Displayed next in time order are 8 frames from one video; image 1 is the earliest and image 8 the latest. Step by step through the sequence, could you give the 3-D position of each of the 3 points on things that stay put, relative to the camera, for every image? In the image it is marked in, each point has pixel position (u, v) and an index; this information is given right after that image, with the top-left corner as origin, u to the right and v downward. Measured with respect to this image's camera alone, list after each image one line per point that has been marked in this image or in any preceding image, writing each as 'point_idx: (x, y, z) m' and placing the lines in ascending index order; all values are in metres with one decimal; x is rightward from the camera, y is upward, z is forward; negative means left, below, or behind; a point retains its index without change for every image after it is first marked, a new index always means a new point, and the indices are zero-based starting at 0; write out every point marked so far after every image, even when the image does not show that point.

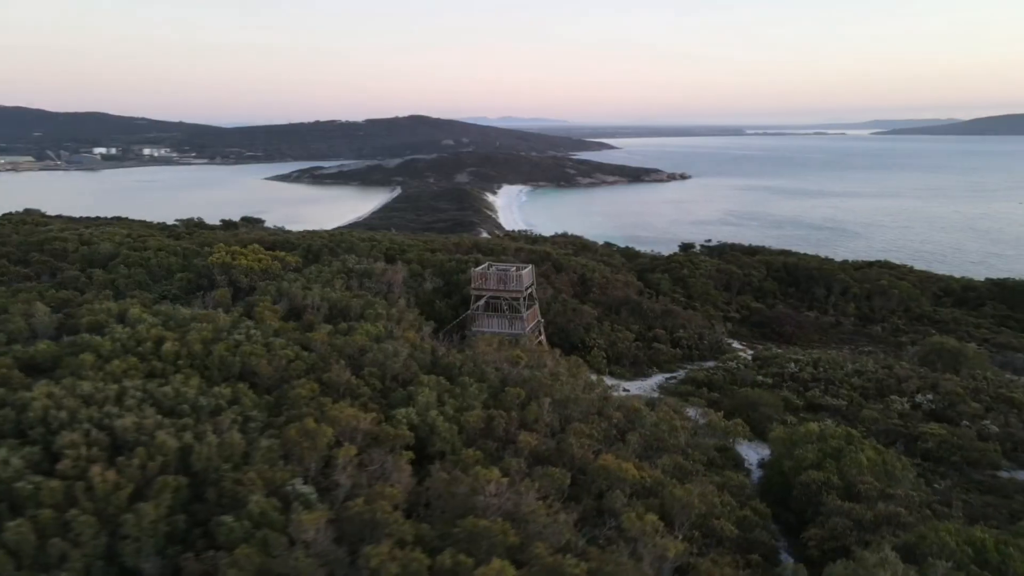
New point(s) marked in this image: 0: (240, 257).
0: (-5.8, +0.7, +15.6) m
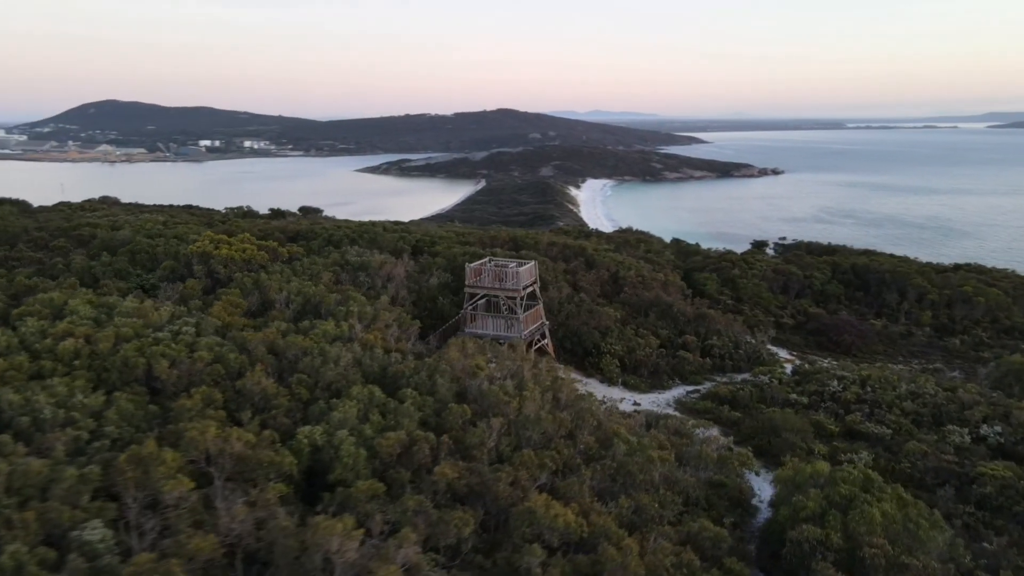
0: (-5.8, +0.9, +14.7) m
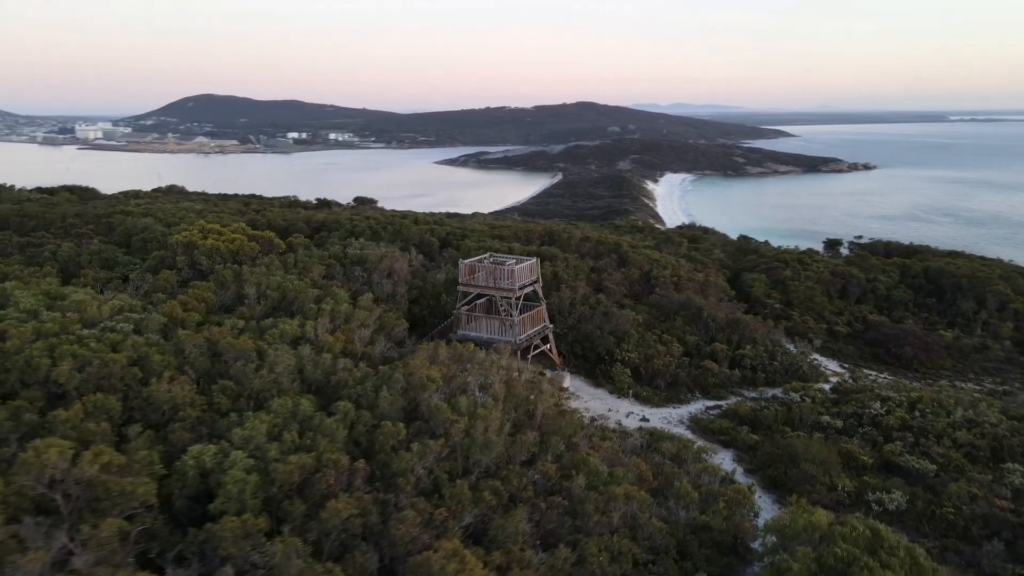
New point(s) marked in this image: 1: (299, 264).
0: (-5.7, +1.0, +14.1) m
1: (-4.1, +0.4, +13.9) m
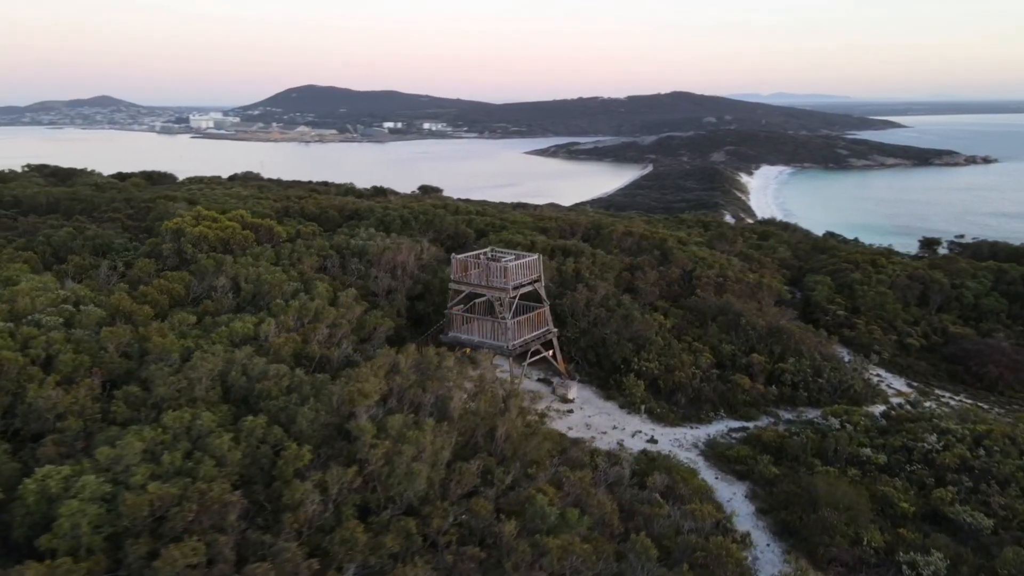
0: (-5.6, +1.2, +13.5) m
1: (-4.0, +0.6, +13.1) m
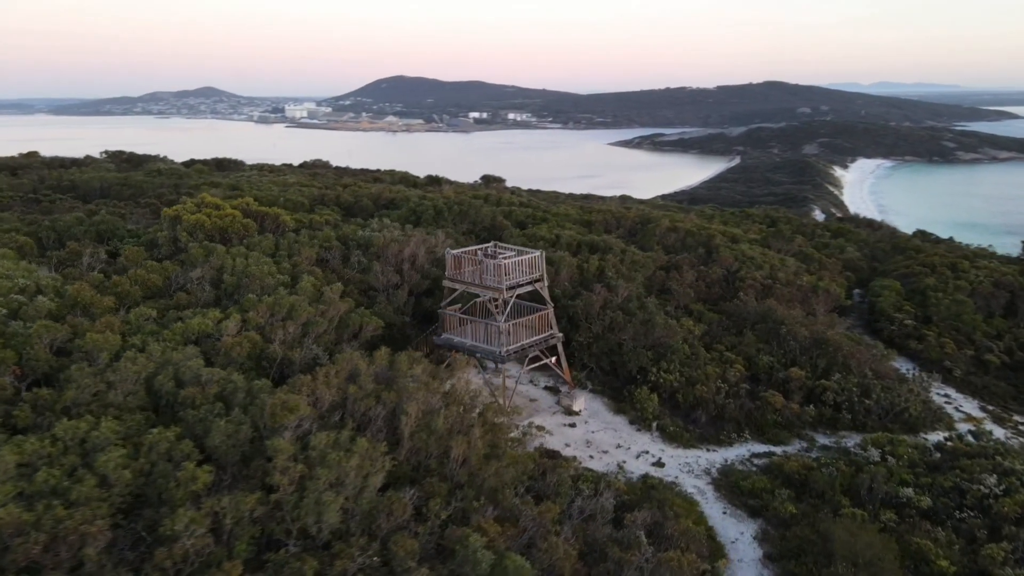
0: (-5.3, +1.4, +13.0) m
1: (-3.8, +0.7, +12.5) m
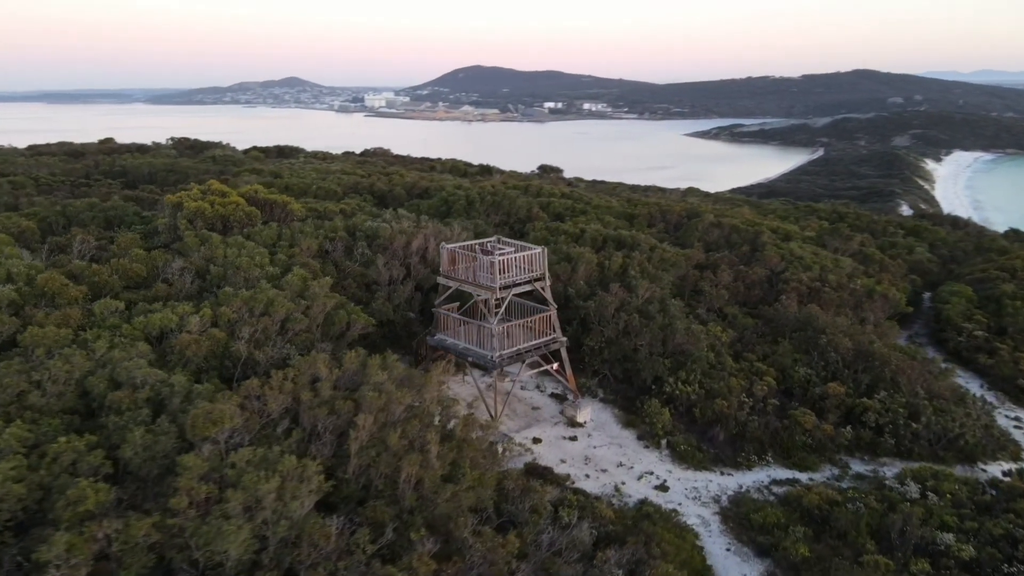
0: (-5.1, +1.6, +12.6) m
1: (-3.6, +0.8, +12.0) m
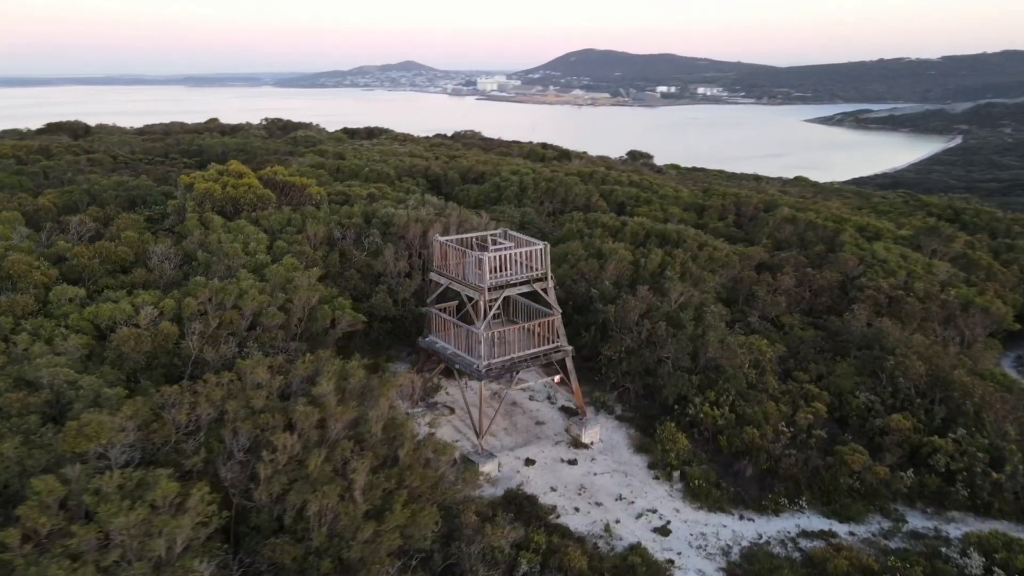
0: (-4.6, +1.8, +12.1) m
1: (-3.3, +1.0, +11.3) m
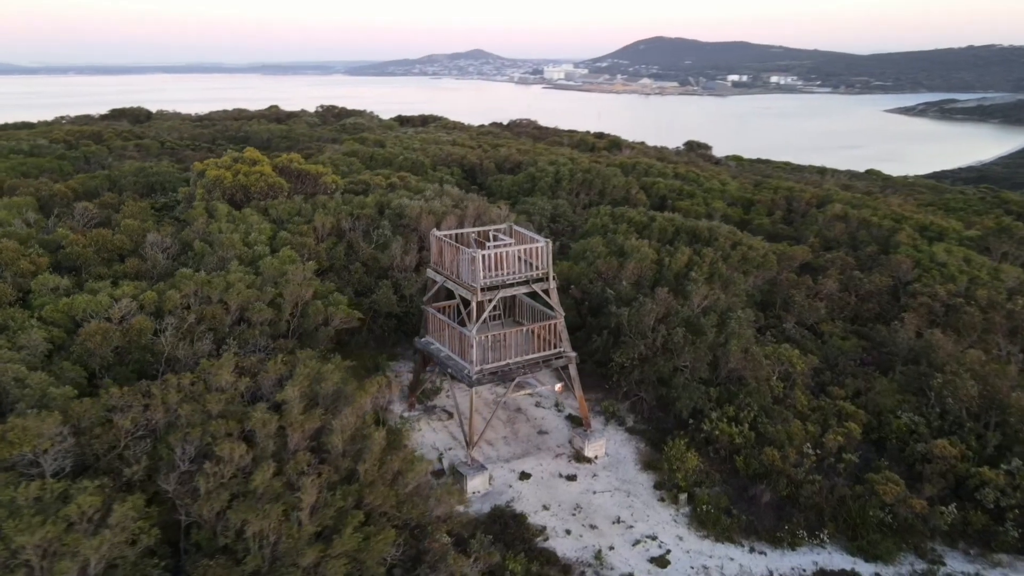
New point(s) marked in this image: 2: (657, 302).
0: (-4.3, +2.0, +11.9) m
1: (-3.0, +1.1, +10.9) m
2: (+1.9, -0.2, +9.5) m
